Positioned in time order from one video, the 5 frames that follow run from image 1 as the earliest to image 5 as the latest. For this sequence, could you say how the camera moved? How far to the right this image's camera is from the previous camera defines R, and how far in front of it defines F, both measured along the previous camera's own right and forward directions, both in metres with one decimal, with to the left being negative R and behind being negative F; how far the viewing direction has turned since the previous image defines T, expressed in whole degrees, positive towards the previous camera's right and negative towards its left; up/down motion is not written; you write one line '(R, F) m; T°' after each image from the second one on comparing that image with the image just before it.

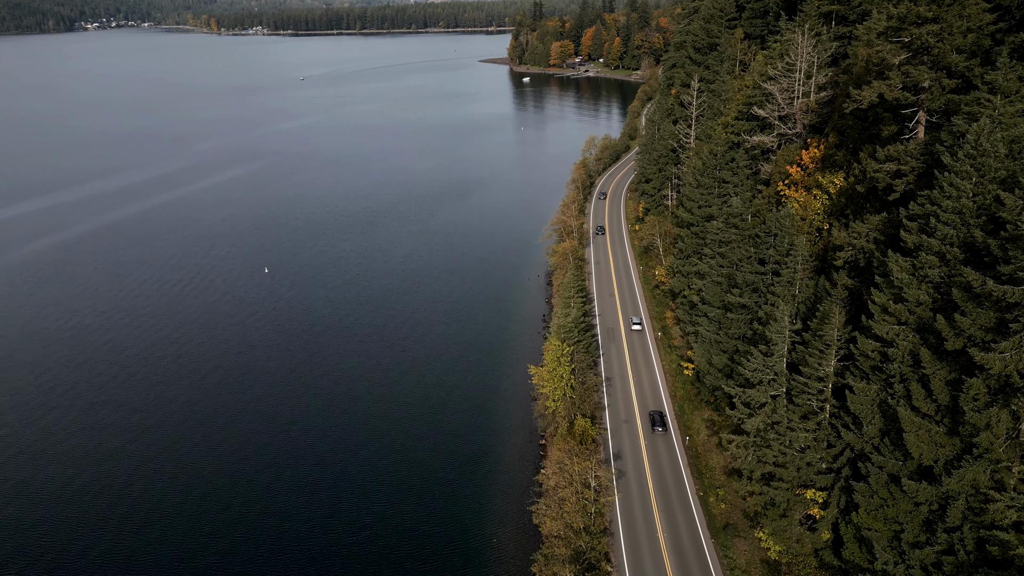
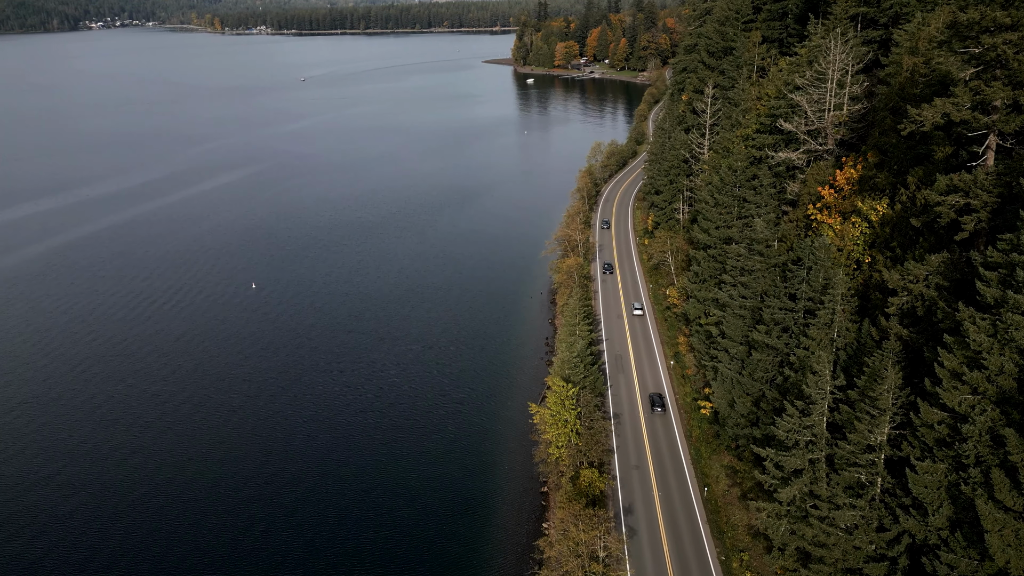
(+0.3, +4.9) m; 0°
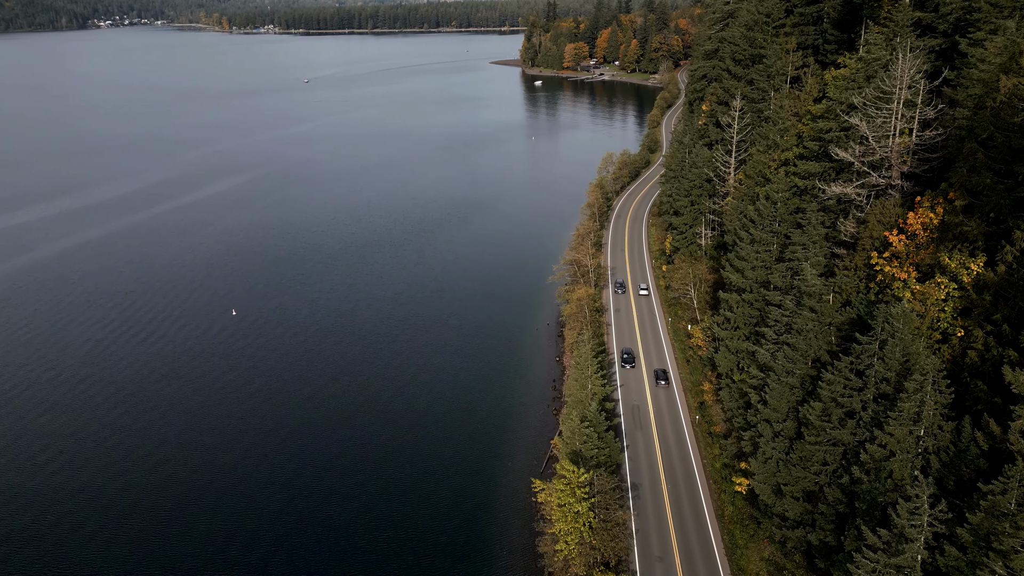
(+0.3, +7.4) m; -1°
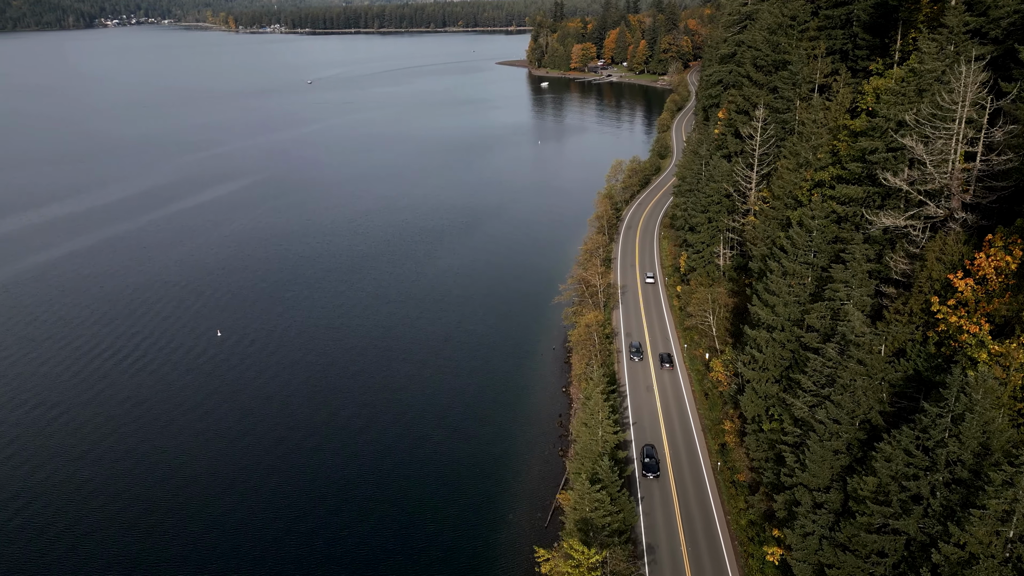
(+0.2, +5.0) m; 0°
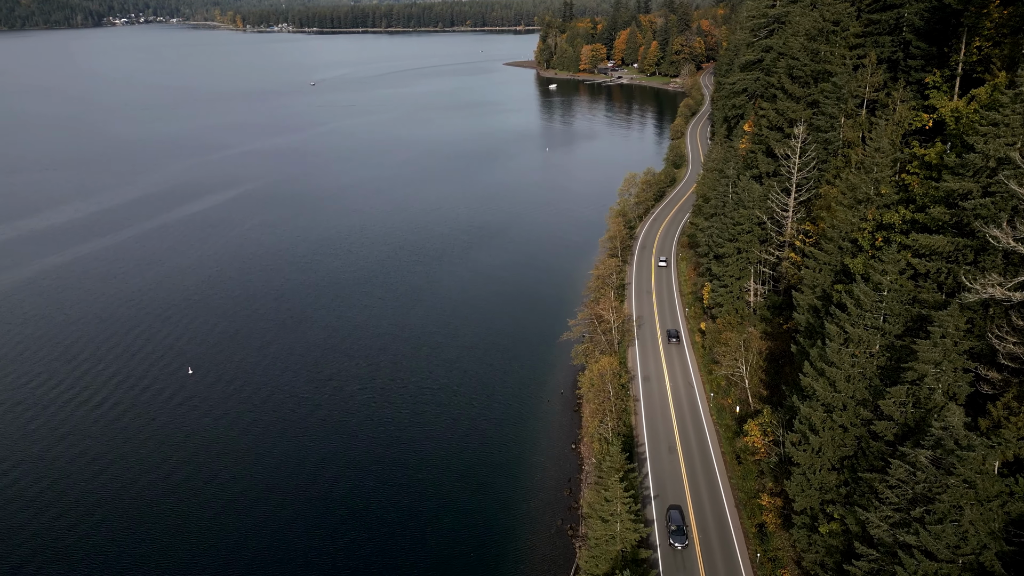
(+0.3, +7.4) m; -1°
